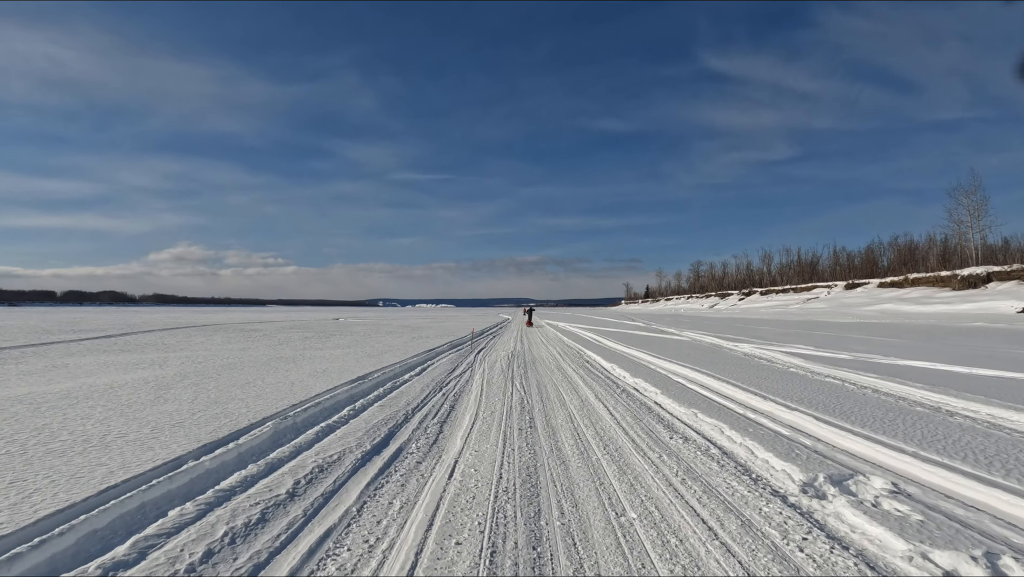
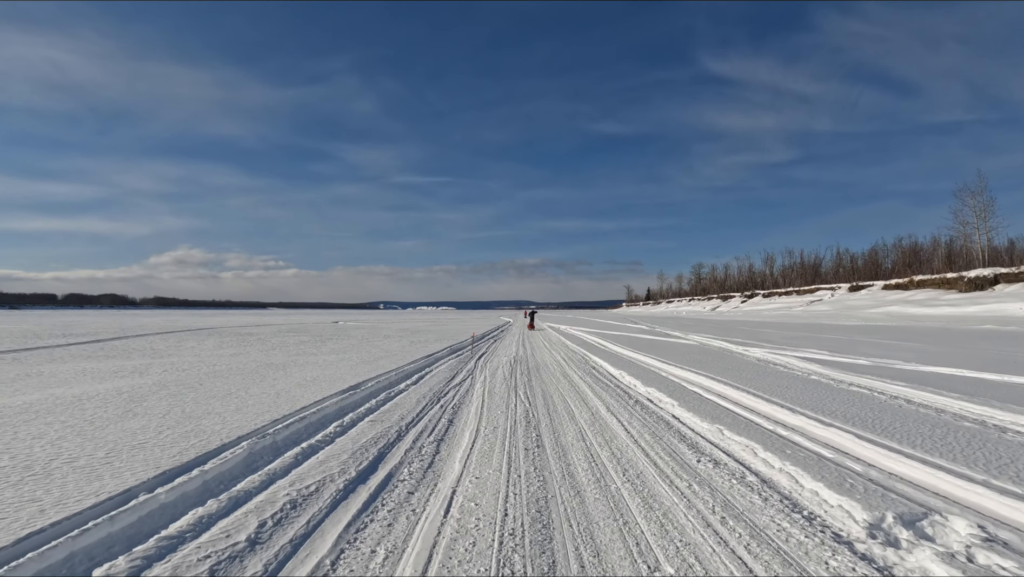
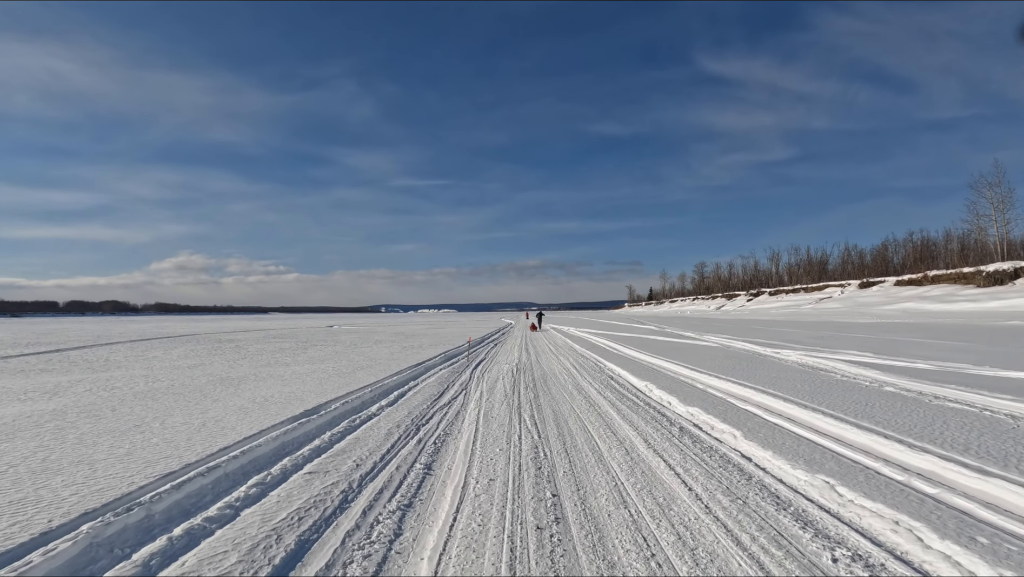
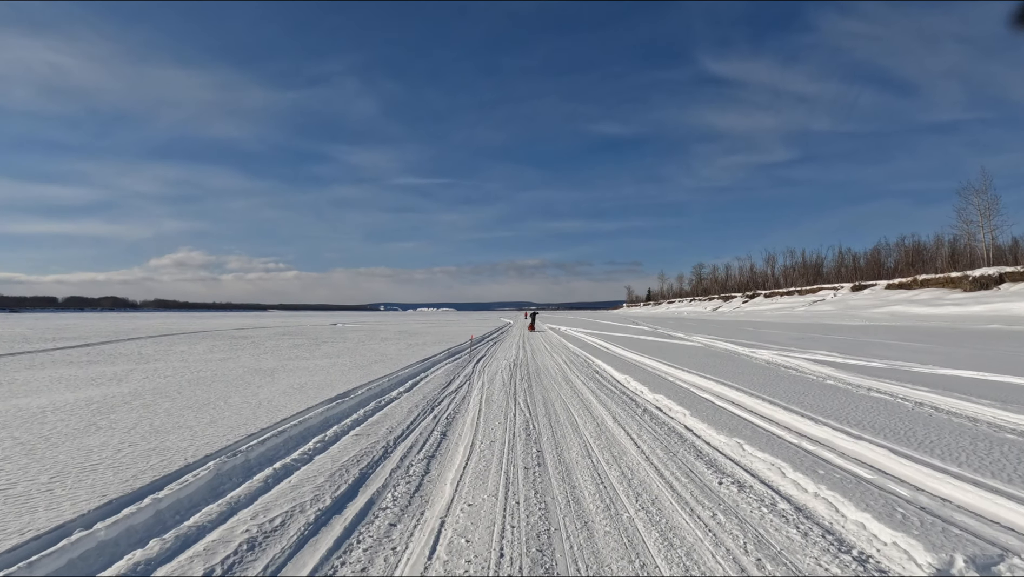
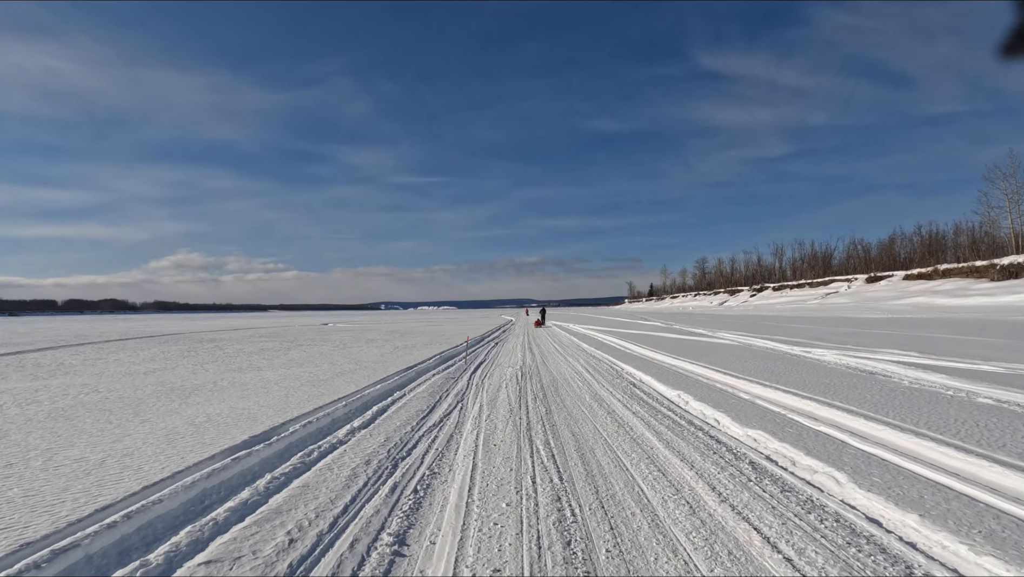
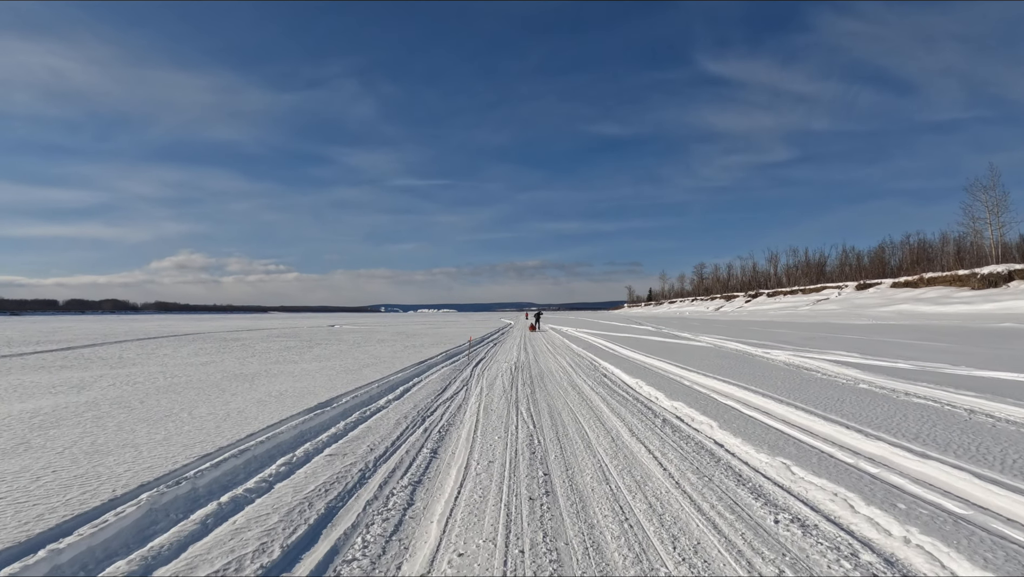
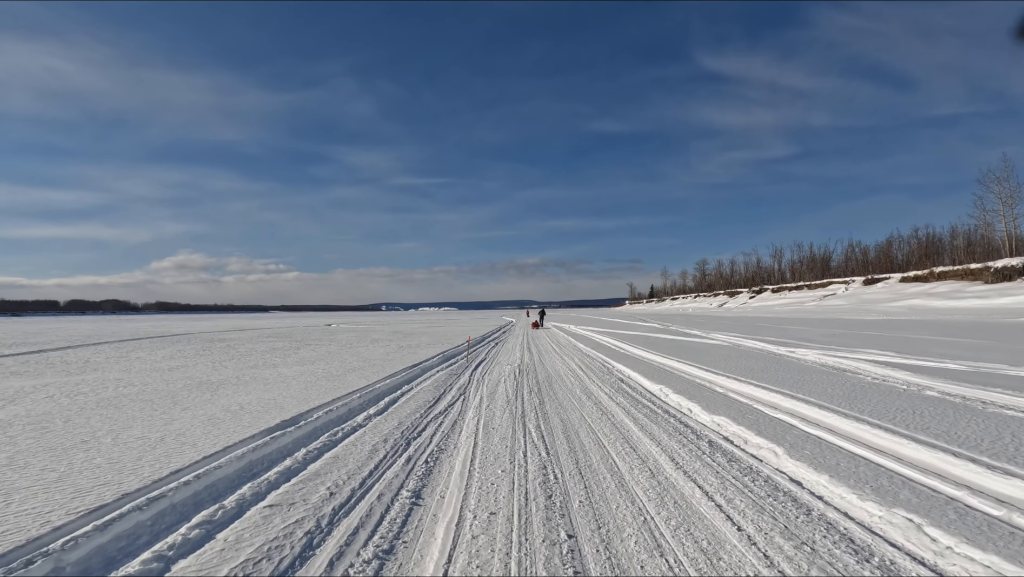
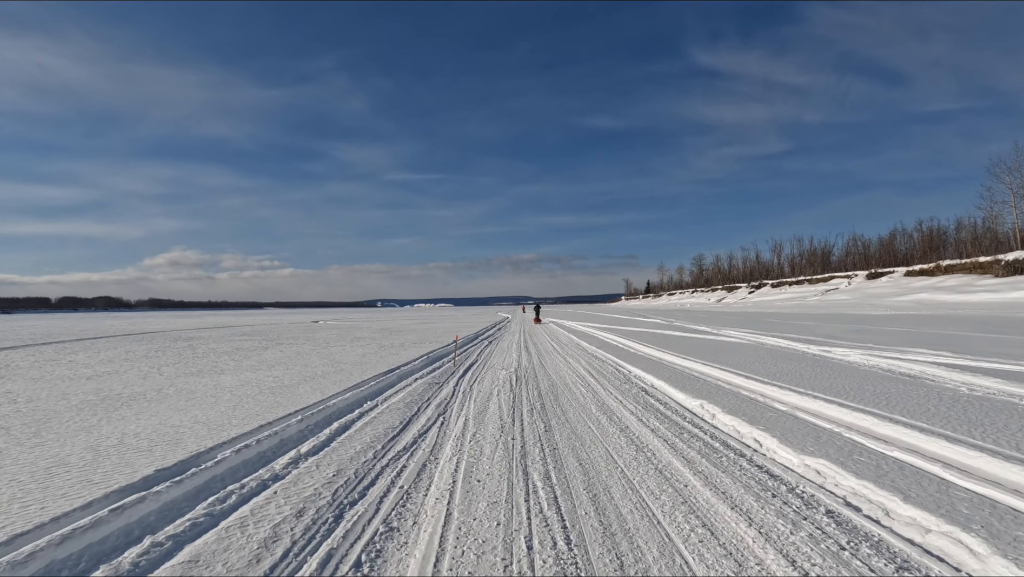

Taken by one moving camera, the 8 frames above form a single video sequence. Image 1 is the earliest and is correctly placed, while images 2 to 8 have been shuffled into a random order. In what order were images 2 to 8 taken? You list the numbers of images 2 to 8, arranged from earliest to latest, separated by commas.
2, 4, 6, 3, 7, 5, 8
